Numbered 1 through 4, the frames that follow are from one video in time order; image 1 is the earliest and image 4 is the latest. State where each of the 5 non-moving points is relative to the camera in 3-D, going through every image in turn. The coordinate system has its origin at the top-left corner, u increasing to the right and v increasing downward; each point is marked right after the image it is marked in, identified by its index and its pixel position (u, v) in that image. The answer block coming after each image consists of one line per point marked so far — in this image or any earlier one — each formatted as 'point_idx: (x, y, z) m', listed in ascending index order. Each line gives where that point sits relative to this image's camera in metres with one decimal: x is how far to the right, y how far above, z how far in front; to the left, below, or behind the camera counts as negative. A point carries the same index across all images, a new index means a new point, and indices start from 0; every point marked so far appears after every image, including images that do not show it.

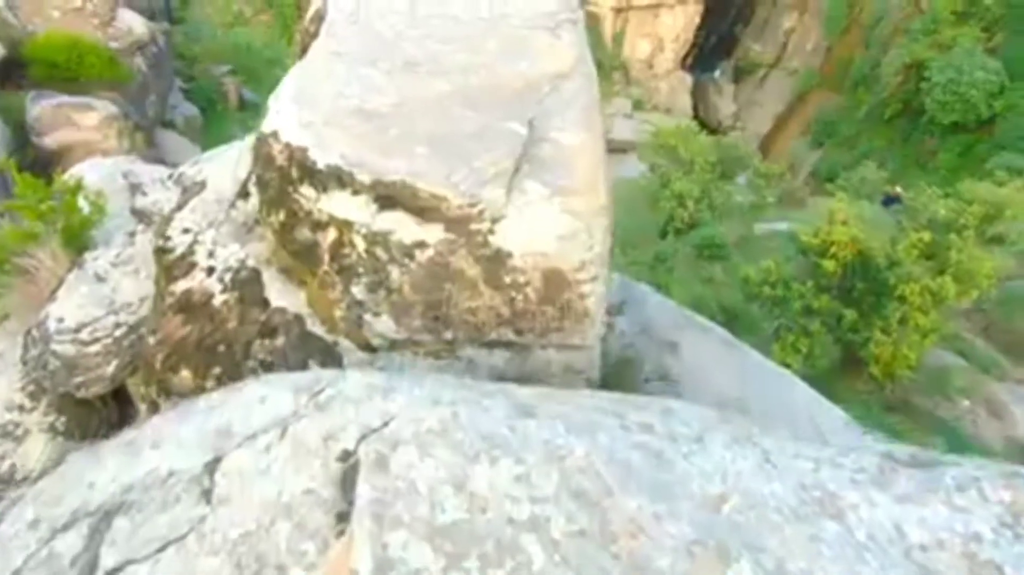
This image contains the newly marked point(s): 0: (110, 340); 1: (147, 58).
0: (-1.6, -0.2, +2.2) m
1: (-4.8, +3.2, +7.2) m
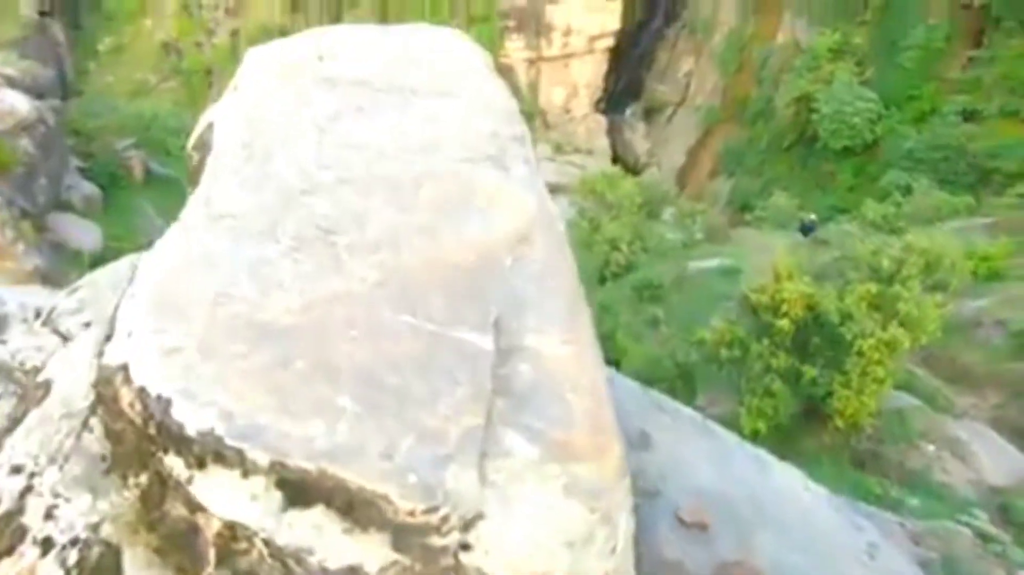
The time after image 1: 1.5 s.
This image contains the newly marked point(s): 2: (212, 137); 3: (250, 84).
0: (-1.7, -0.9, +1.5) m
1: (-5.7, +1.7, +6.4) m
2: (-1.2, +0.6, +2.2) m
3: (-1.1, +0.9, +2.3) m
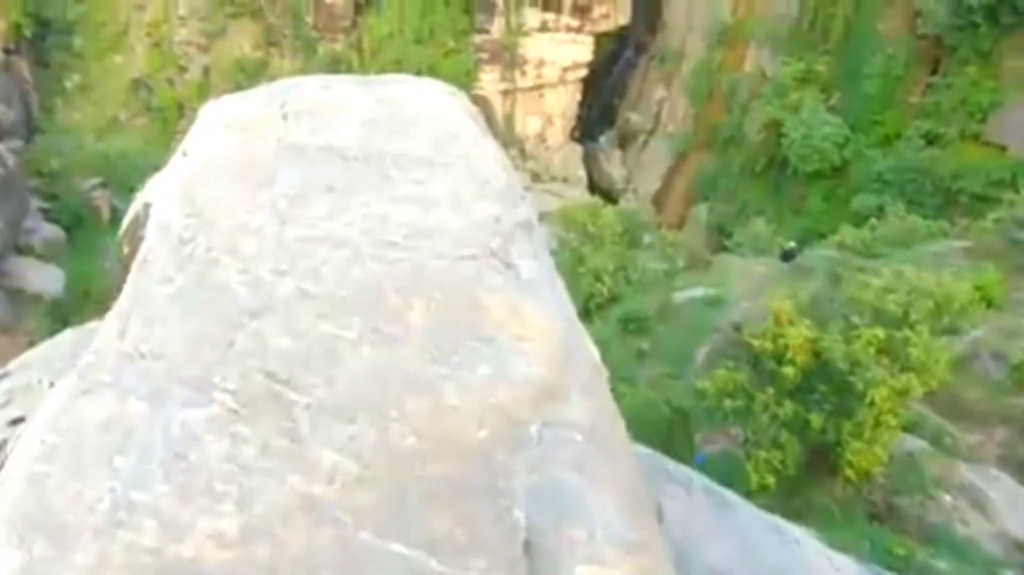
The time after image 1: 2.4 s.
0: (-1.6, -1.3, +1.1) m
1: (-5.9, +1.0, +5.9) m
2: (-1.2, +0.2, +1.8) m
3: (-1.1, +0.5, +2.0) m
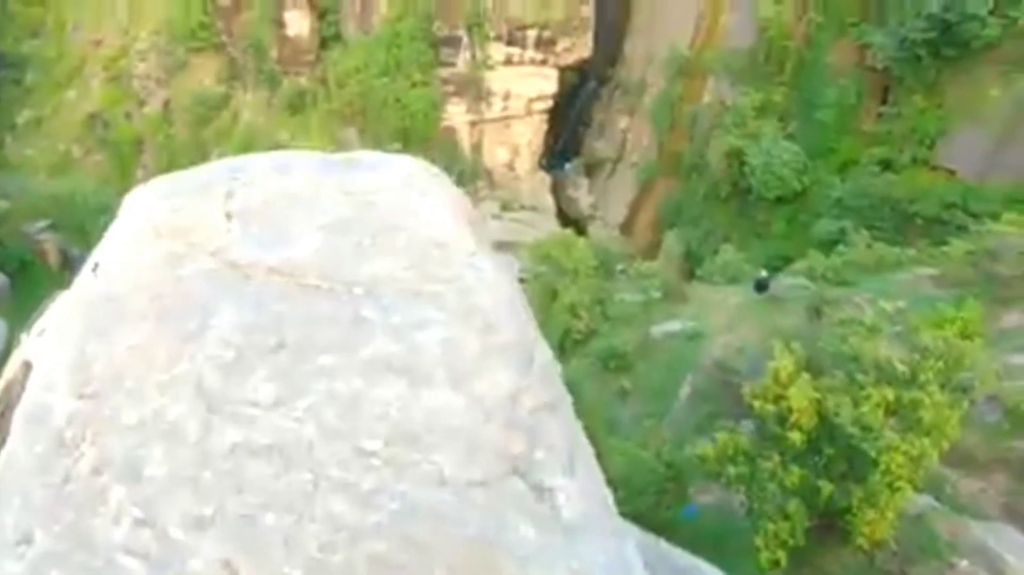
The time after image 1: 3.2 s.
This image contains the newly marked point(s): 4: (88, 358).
0: (-1.5, -1.7, +0.5) m
1: (-6.1, +0.2, +5.3) m
2: (-1.2, -0.2, +1.4) m
3: (-1.1, +0.1, +1.5) m
4: (-1.1, -0.1, +1.4) m
